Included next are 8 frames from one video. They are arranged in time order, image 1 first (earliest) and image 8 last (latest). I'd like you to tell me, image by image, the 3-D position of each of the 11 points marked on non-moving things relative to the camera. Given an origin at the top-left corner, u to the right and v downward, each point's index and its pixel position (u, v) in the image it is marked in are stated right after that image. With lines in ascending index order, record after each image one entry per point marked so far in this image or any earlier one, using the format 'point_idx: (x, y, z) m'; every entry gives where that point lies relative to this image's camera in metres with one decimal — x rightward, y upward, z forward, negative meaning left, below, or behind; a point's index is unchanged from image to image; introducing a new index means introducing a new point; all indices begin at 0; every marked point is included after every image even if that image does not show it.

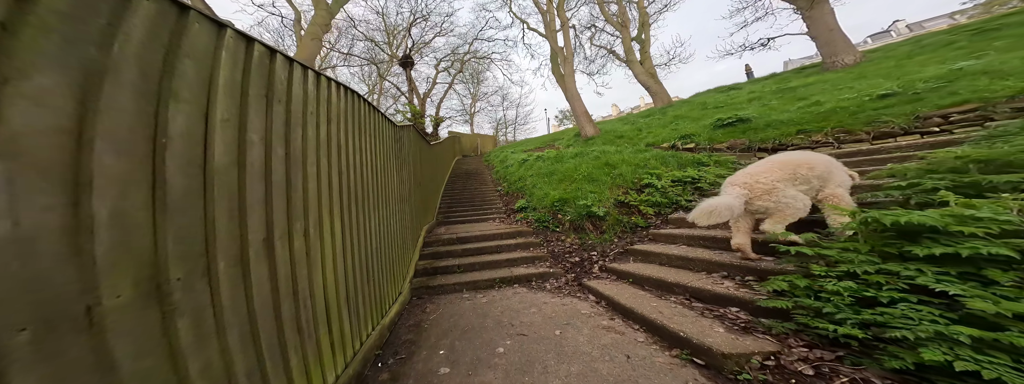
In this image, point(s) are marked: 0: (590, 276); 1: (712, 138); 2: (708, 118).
0: (+0.8, -0.9, +2.7) m
1: (+4.8, +1.4, +6.5) m
2: (+5.8, +2.3, +8.0) m
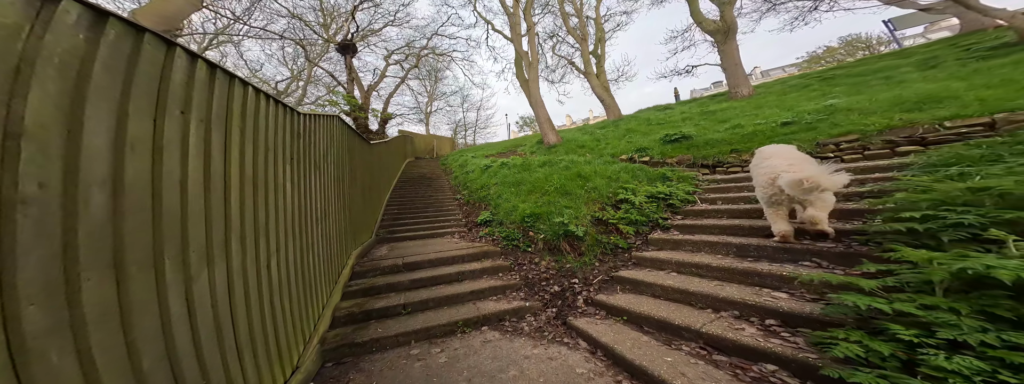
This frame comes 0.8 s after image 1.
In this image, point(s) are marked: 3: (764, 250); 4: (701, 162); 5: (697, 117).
0: (+0.6, -1.1, +2.3) m
1: (+3.8, +1.1, +6.7) m
2: (+4.6, +1.9, +8.4) m
3: (+2.7, -0.6, +2.8) m
4: (+4.1, +0.7, +6.0) m
5: (+6.8, +2.9, +10.0) m
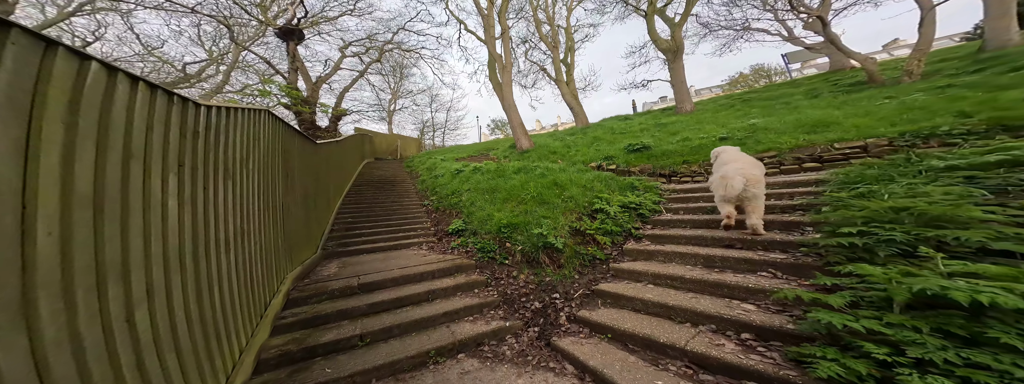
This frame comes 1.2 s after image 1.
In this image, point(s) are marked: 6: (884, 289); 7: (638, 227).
0: (+0.4, -1.2, +2.2) m
1: (+3.1, +0.9, +7.1) m
2: (+3.6, +1.7, +8.8) m
3: (+2.4, -0.8, +3.0) m
4: (+3.4, +0.5, +6.4) m
5: (+5.7, +2.6, +10.7) m
6: (+2.3, -0.6, +1.7) m
7: (+1.9, -0.5, +4.0) m
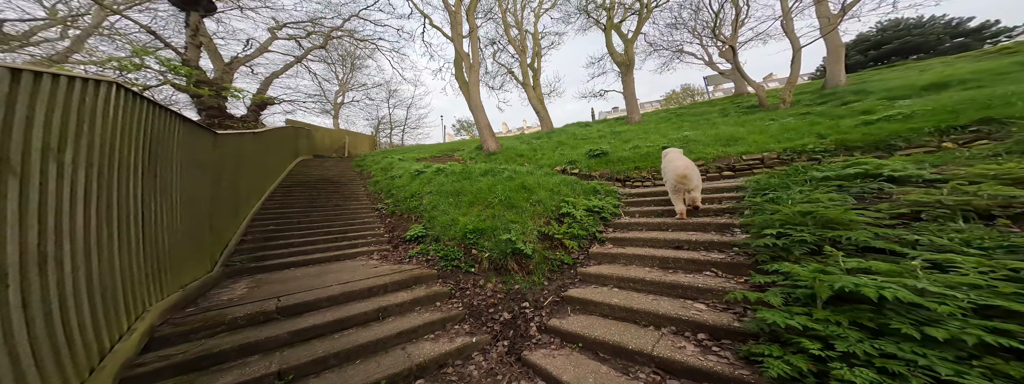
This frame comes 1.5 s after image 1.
0: (+0.1, -1.2, +2.1) m
1: (+2.1, +0.8, +7.3) m
2: (+2.4, +1.6, +9.1) m
3: (+2.0, -0.8, +3.1) m
4: (+2.6, +0.4, +6.6) m
5: (+4.2, +2.5, +11.3) m
6: (+2.1, -0.7, +1.9) m
7: (+1.4, -0.6, +4.1) m
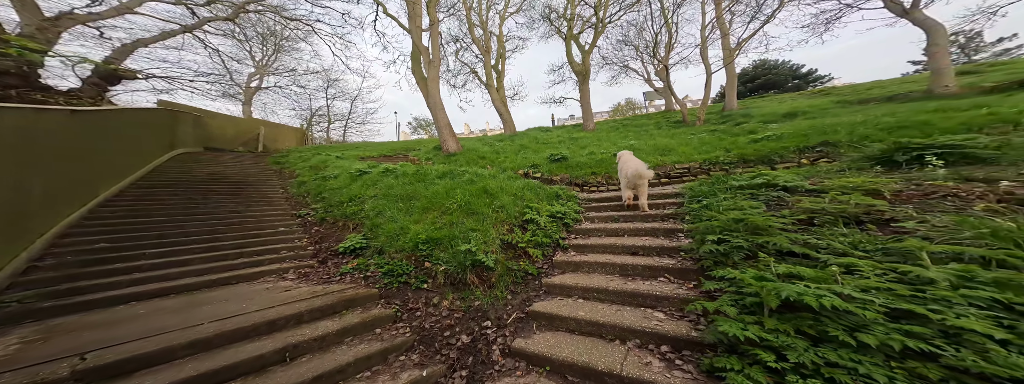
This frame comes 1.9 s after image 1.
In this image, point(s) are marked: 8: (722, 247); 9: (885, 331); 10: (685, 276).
0: (-0.1, -1.3, +1.8) m
1: (+1.1, +0.6, +7.3) m
2: (+1.1, +1.4, +9.1) m
3: (+1.6, -0.9, +3.2) m
4: (+1.6, +0.3, +6.7) m
5: (+2.6, +2.3, +11.6) m
6: (+1.8, -0.8, +1.9) m
7: (+0.8, -0.7, +4.0) m
8: (+2.3, -0.6, +2.8) m
9: (+2.1, -0.8, +1.5) m
10: (+2.0, -0.9, +3.0) m
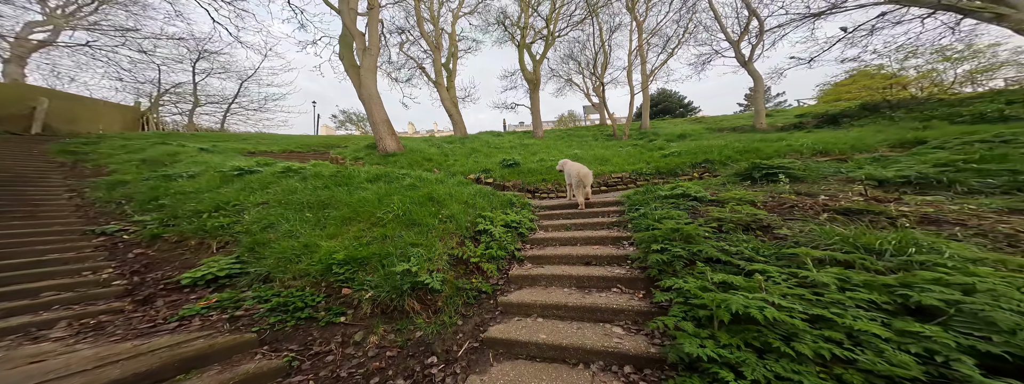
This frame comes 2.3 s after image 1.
0: (-0.4, -1.3, +1.5) m
1: (-0.2, +0.5, +7.1) m
2: (-0.5, +1.2, +9.0) m
3: (+1.0, -1.1, +3.2) m
4: (+0.4, +0.1, +6.7) m
5: (+0.4, +2.0, +11.7) m
6: (+1.5, -0.9, +2.0) m
7: (+0.1, -0.8, +3.9) m
8: (+1.8, -0.7, +3.0) m
9: (+1.9, -0.9, +1.6) m
10: (+1.4, -1.1, +3.0) m
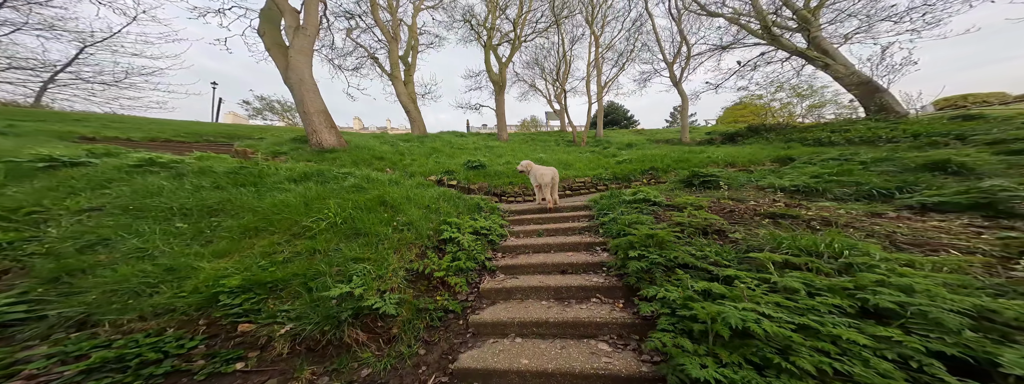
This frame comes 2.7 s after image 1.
0: (-0.5, -1.4, +1.1) m
1: (-1.1, +0.4, +6.7) m
2: (-1.7, +1.1, +8.5) m
3: (+0.7, -1.1, +3.0) m
4: (-0.4, 0.0, +6.4) m
5: (-1.1, +1.9, +11.3) m
6: (+1.4, -0.9, +1.9) m
7: (-0.3, -0.9, +3.5) m
8: (+1.5, -0.8, +2.9) m
9: (+1.8, -1.0, +1.6) m
10: (+1.2, -1.1, +2.9) m
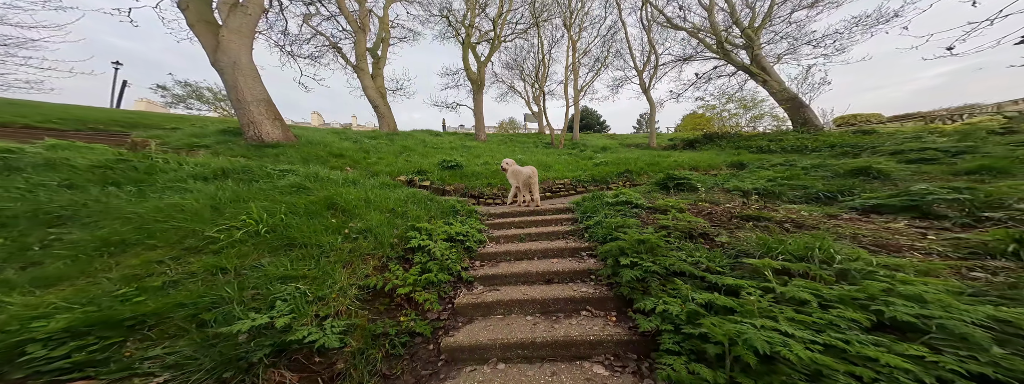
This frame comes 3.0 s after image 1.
0: (-0.5, -1.3, +0.7) m
1: (-1.6, +0.3, +6.3) m
2: (-2.3, +1.1, +8.0) m
3: (+0.5, -1.1, +2.7) m
4: (-0.9, 0.0, +6.0) m
5: (-2.0, +1.8, +10.8) m
6: (+1.3, -0.9, +1.6) m
7: (-0.5, -0.9, +3.1) m
8: (+1.3, -0.8, +2.7) m
9: (+1.7, -1.0, +1.4) m
10: (+1.0, -1.2, +2.6) m
